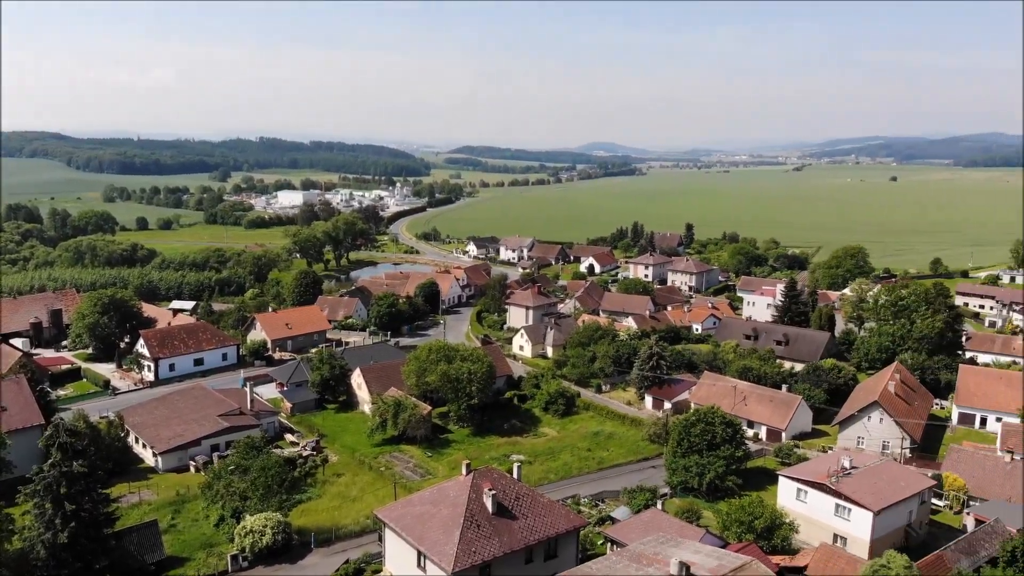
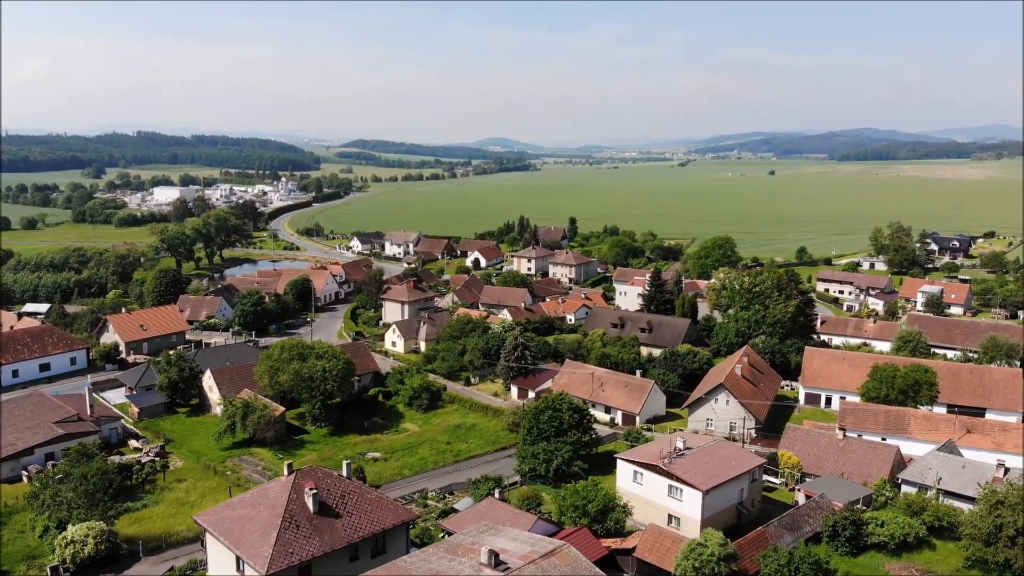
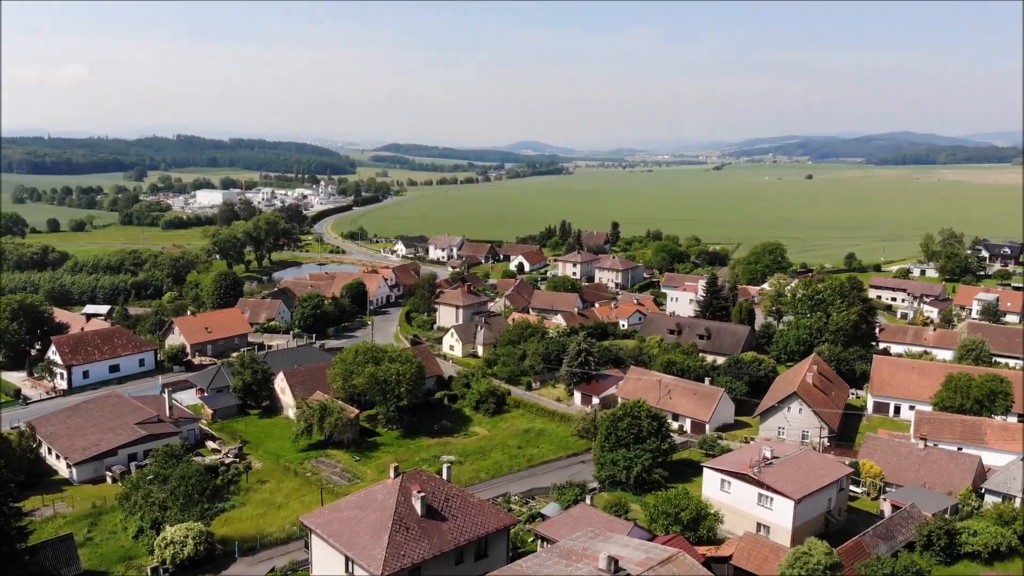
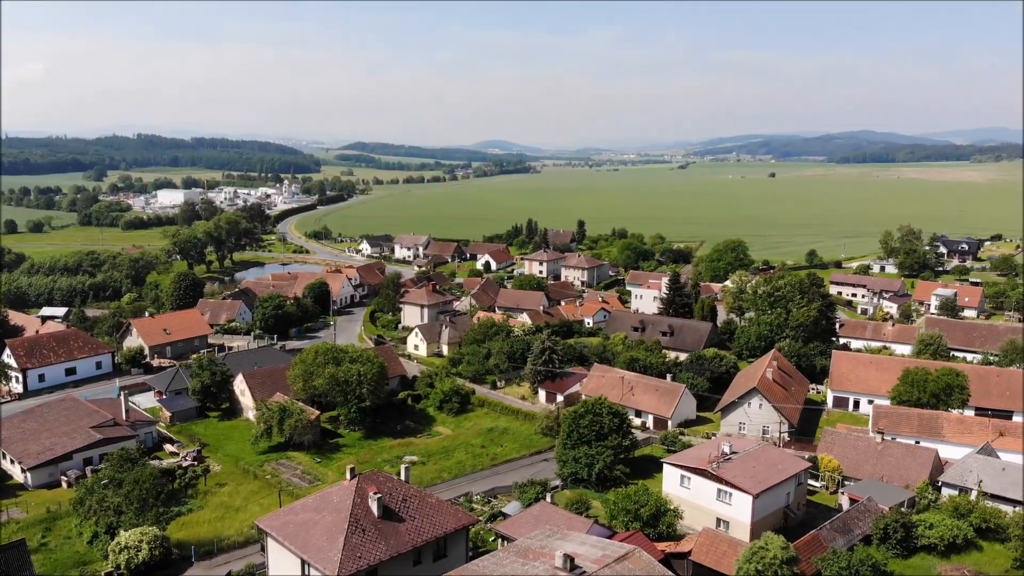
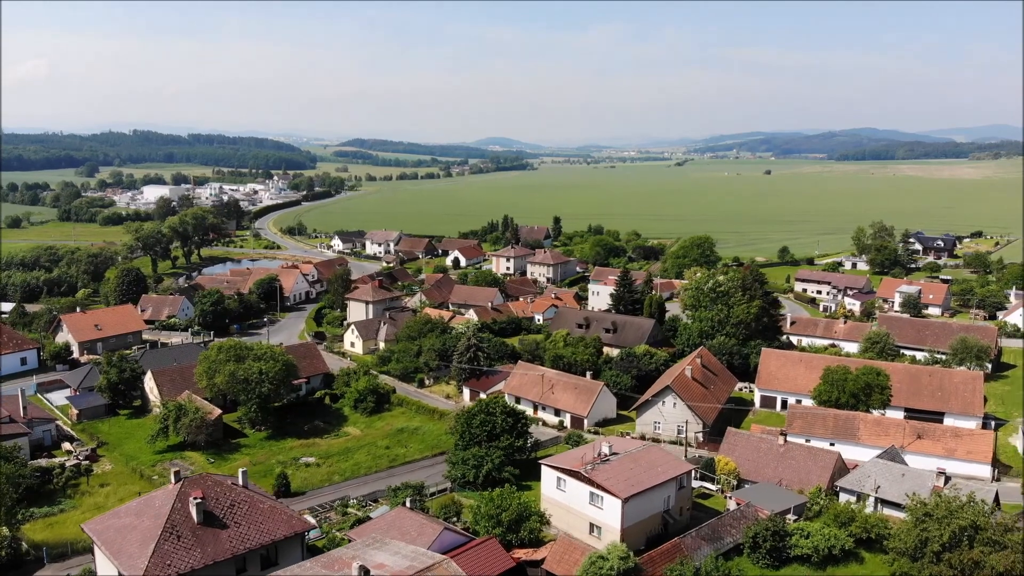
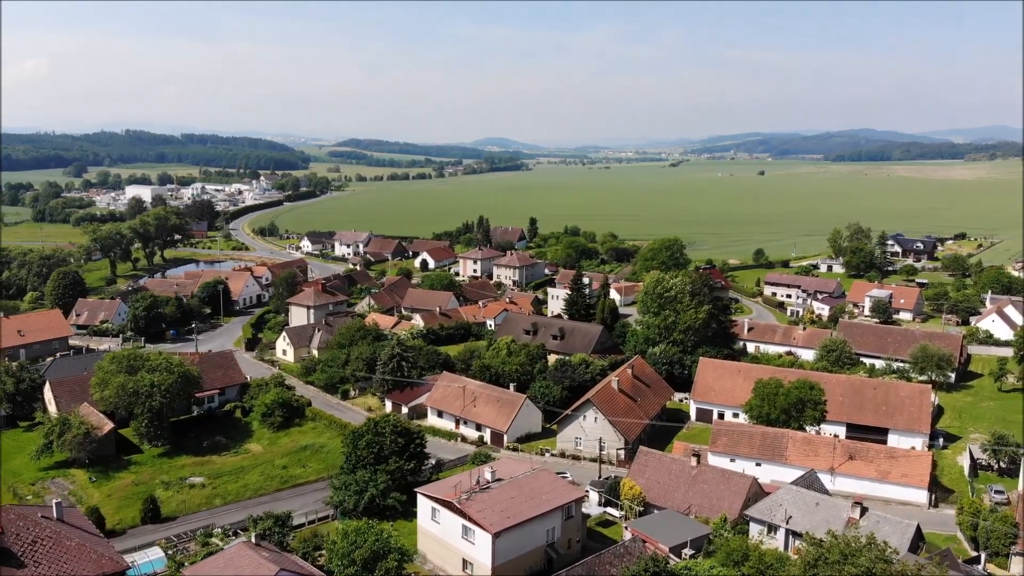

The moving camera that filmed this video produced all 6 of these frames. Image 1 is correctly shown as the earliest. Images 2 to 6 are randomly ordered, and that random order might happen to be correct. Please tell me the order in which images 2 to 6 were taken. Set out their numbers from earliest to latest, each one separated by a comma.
3, 4, 2, 5, 6
